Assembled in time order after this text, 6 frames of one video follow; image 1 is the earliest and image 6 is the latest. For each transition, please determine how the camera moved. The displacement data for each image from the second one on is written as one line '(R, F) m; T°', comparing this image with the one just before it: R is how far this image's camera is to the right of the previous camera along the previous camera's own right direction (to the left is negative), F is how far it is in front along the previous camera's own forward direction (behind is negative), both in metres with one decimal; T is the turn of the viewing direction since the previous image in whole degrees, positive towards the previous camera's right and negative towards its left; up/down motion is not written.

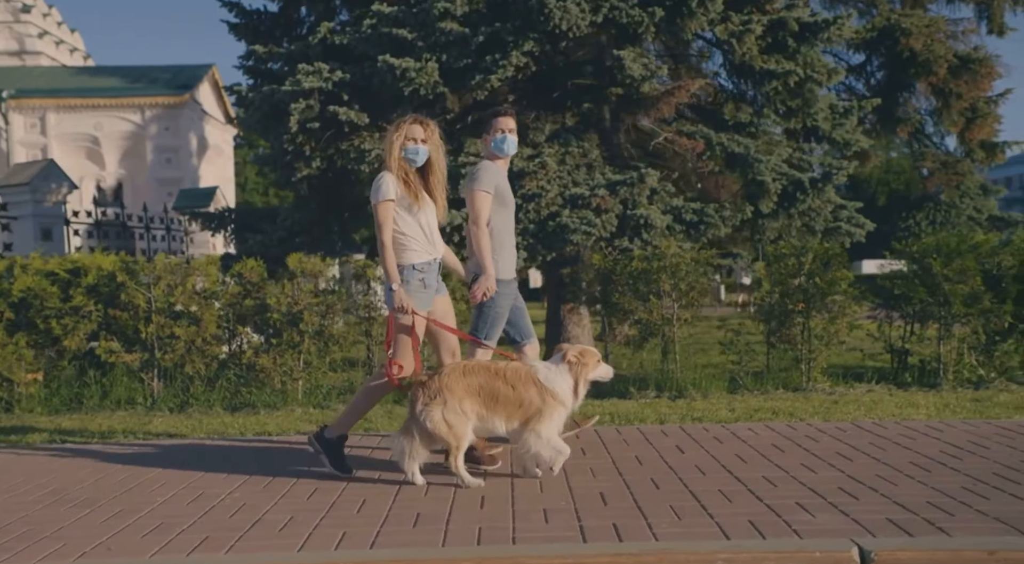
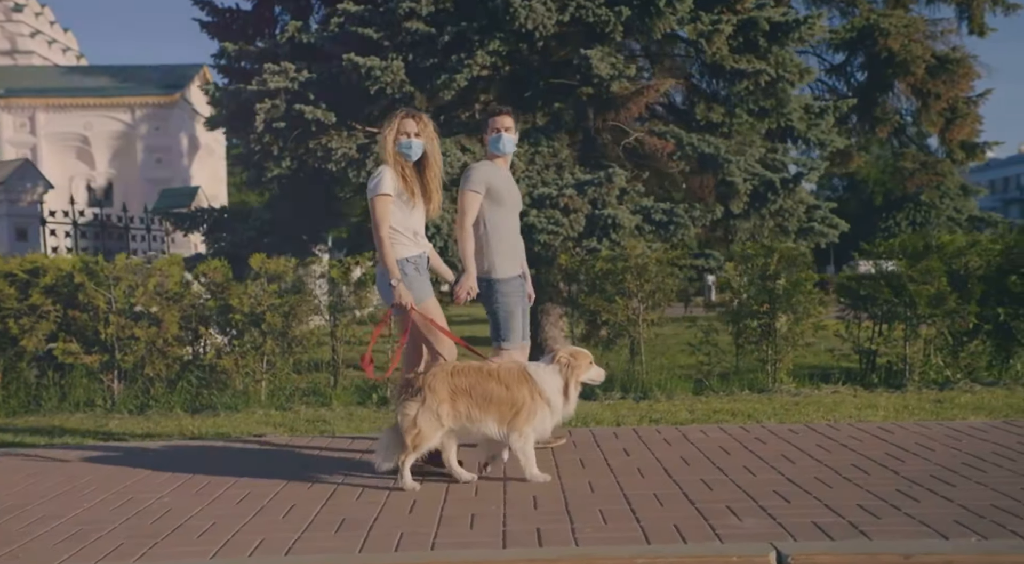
(+0.3, 0.0) m; 0°
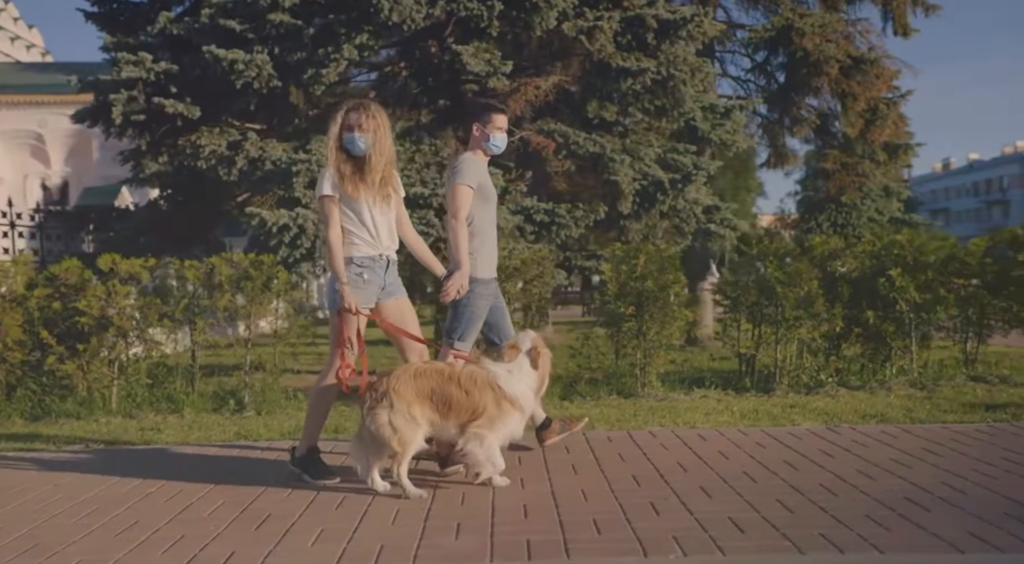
(+1.1, +0.2) m; +2°
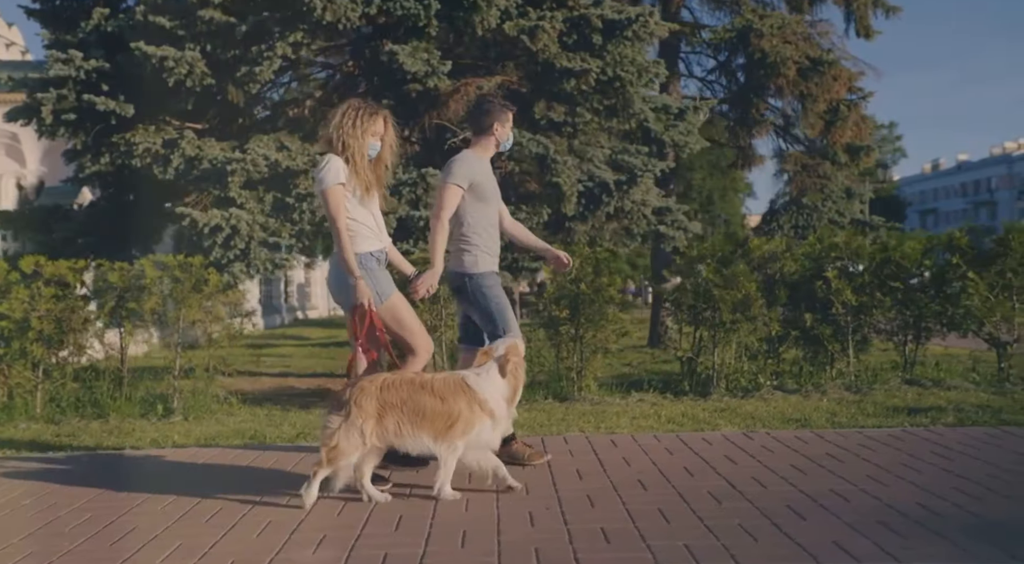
(+0.5, +0.1) m; +1°
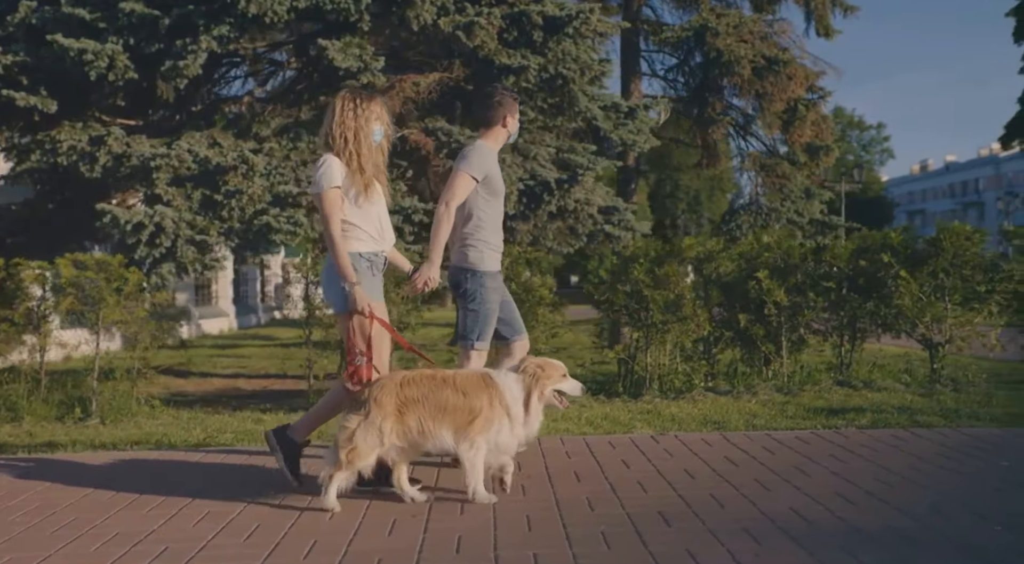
(+0.5, +0.1) m; +1°
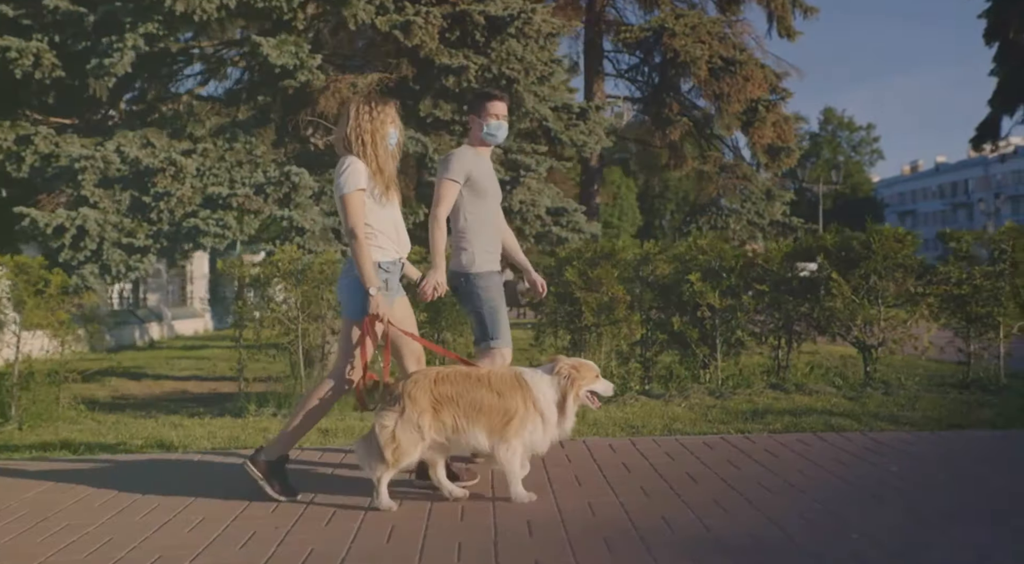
(+0.5, +0.1) m; +1°
